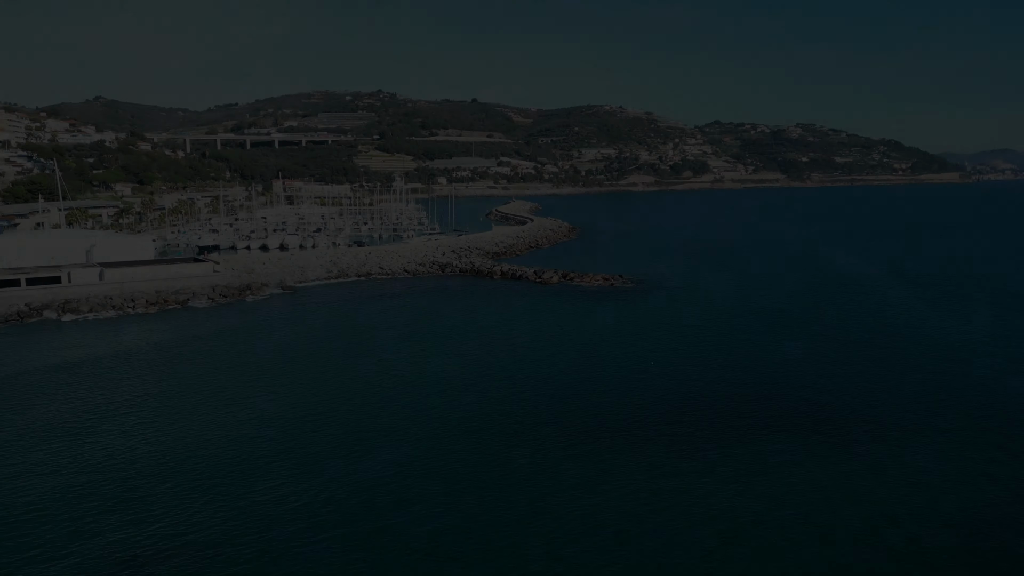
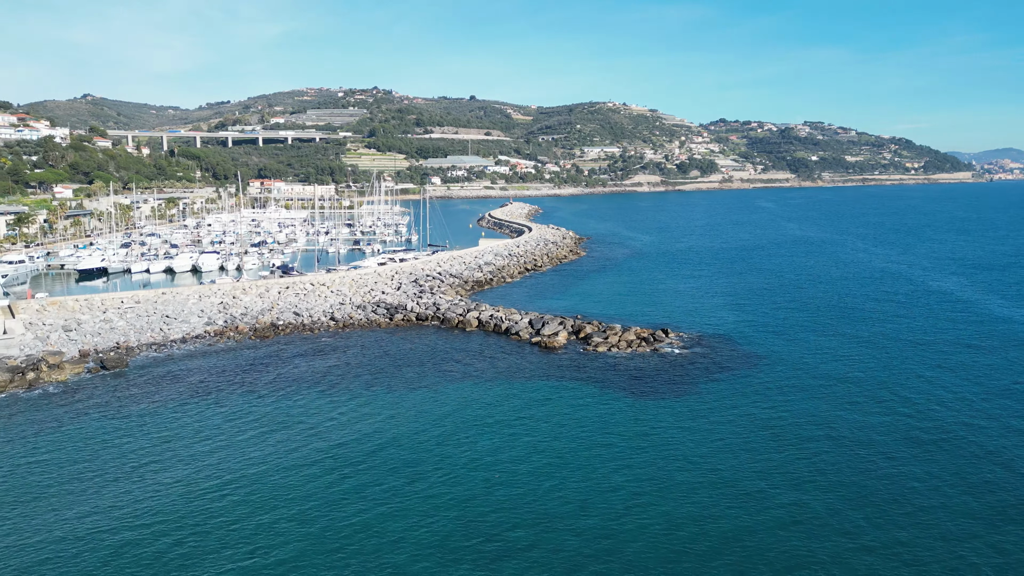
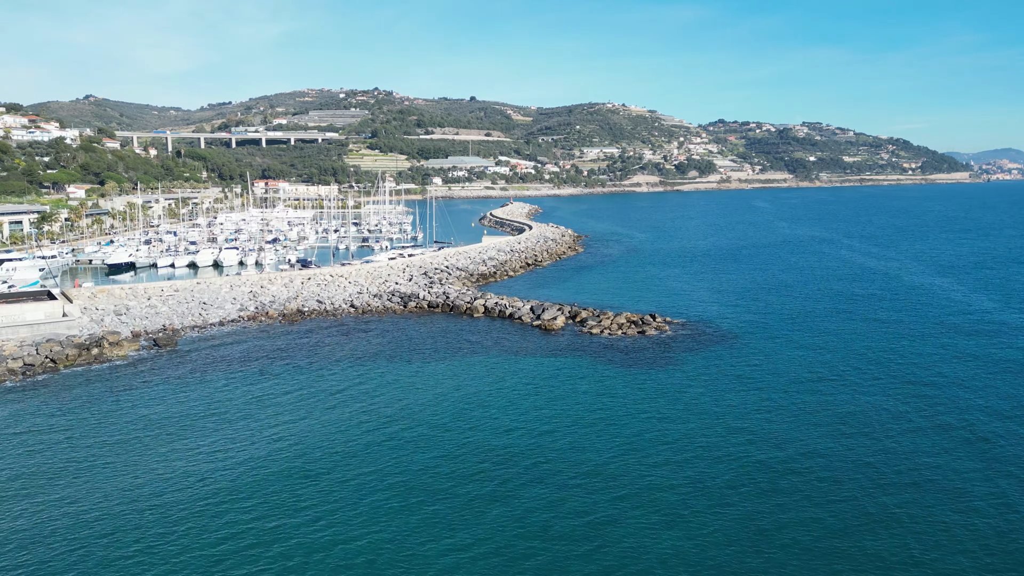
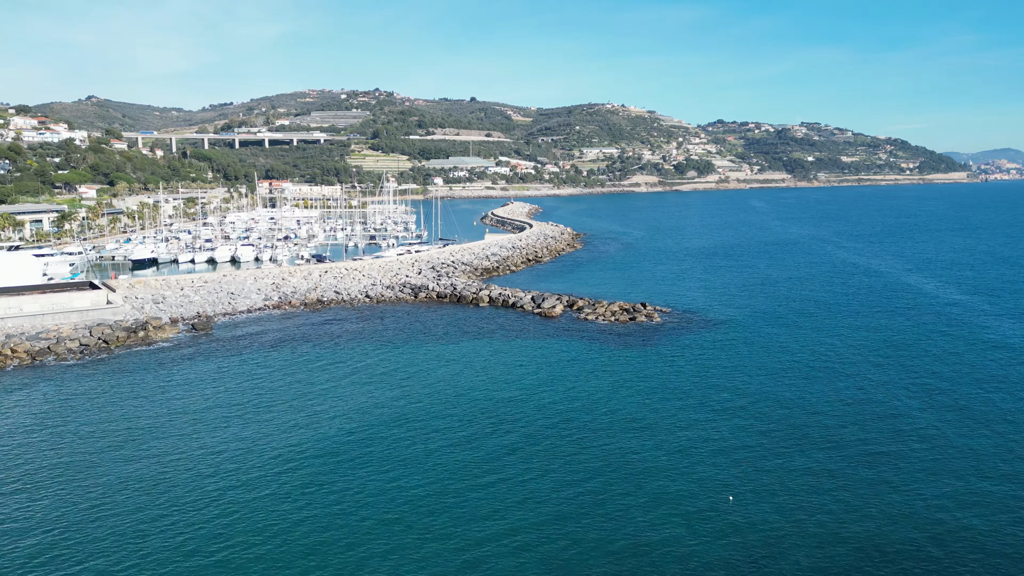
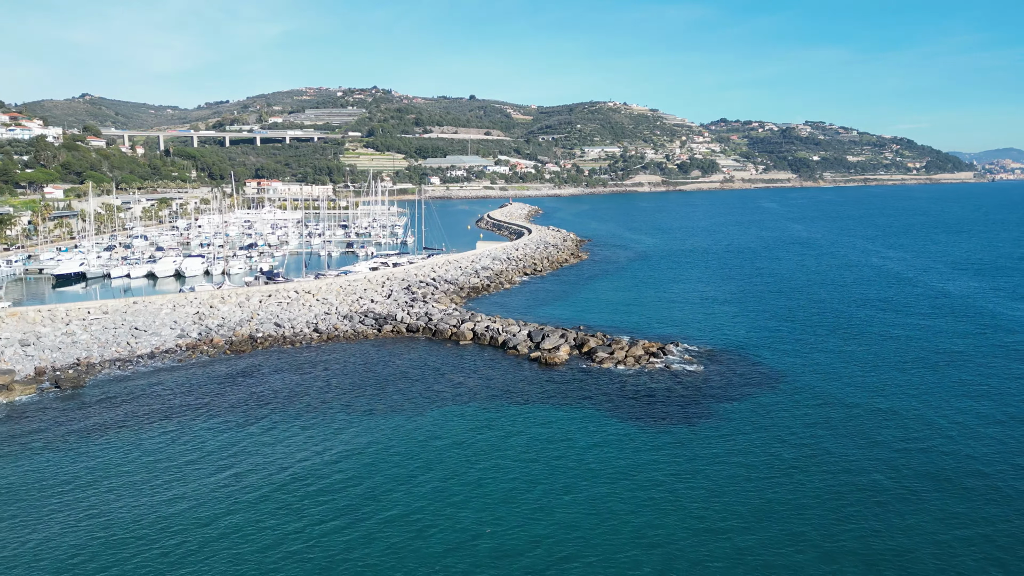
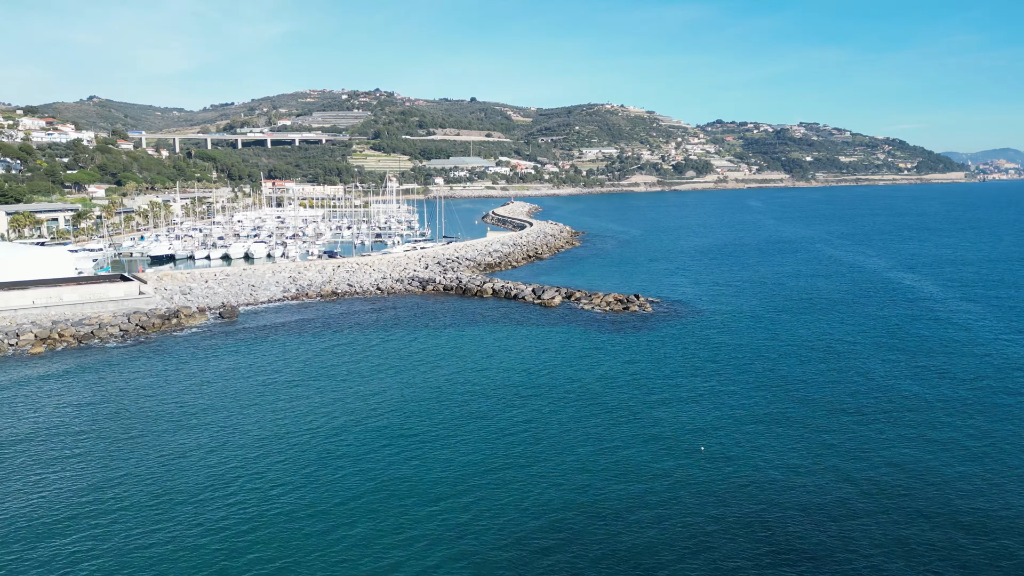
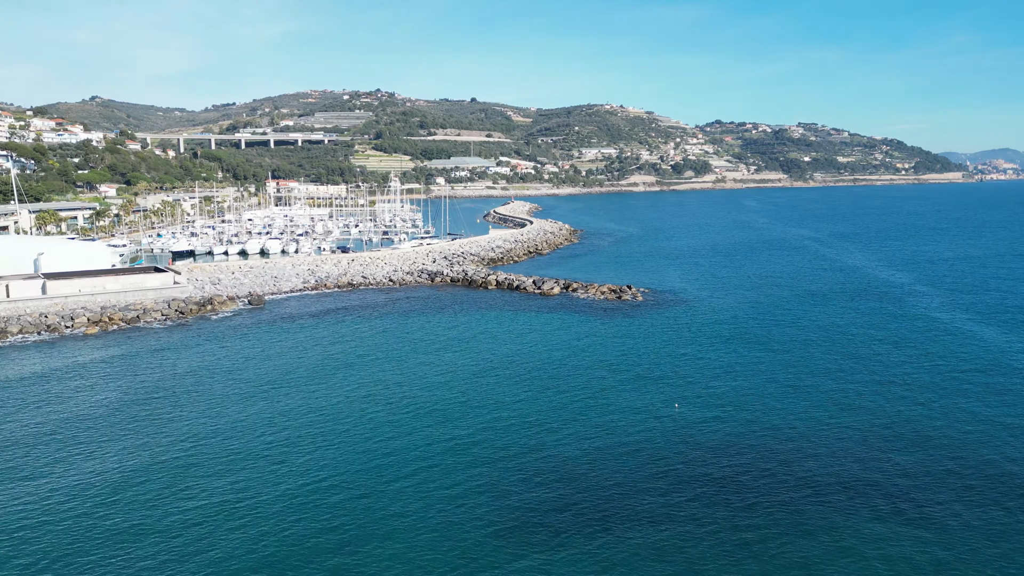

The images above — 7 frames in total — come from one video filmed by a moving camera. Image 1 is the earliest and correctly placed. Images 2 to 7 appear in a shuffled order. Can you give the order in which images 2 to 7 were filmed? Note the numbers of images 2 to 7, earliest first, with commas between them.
7, 6, 4, 3, 2, 5
